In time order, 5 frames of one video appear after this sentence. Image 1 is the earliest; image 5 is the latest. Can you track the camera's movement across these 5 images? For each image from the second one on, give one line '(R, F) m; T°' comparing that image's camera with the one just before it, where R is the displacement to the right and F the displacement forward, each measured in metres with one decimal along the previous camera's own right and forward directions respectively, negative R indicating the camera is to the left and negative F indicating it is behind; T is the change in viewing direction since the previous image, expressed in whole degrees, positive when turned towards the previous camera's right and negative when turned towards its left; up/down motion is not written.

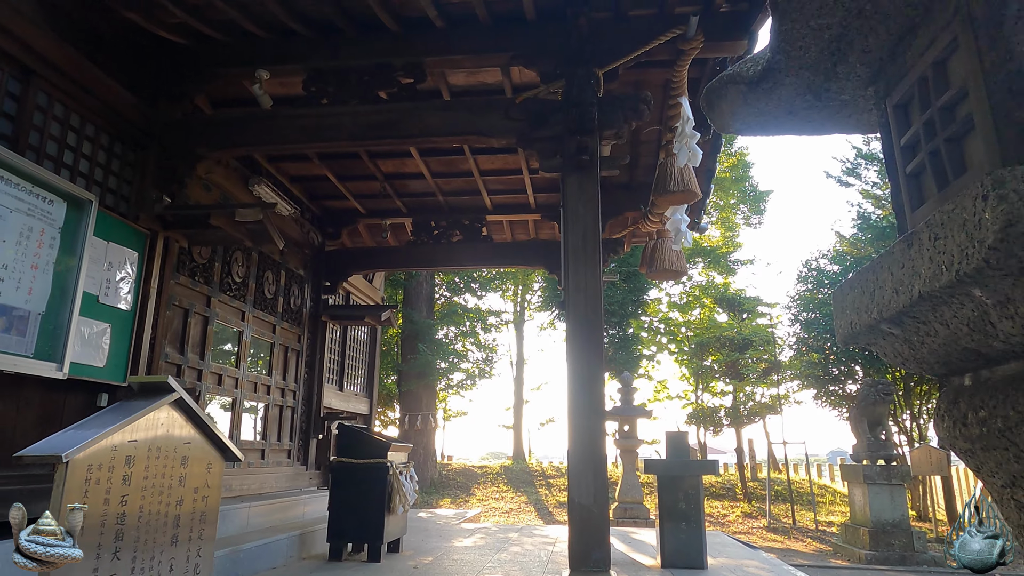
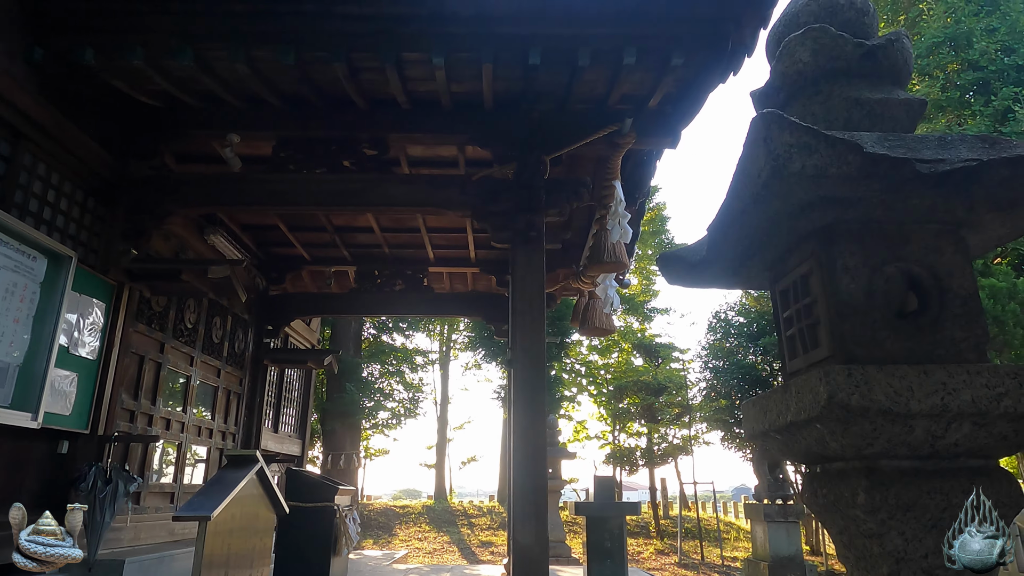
(-0.2, -0.5) m; +7°
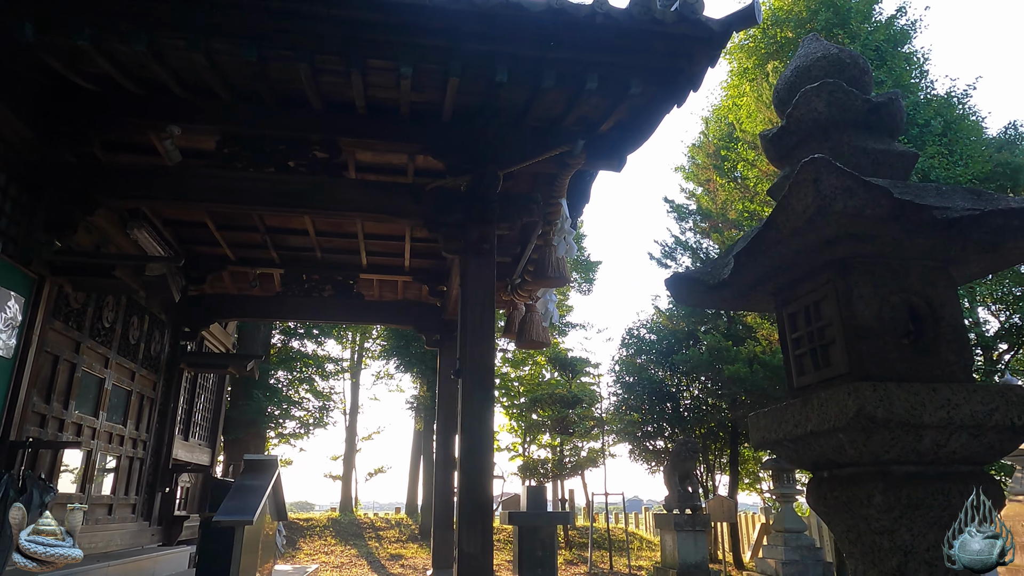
(-0.3, -0.1) m; +8°
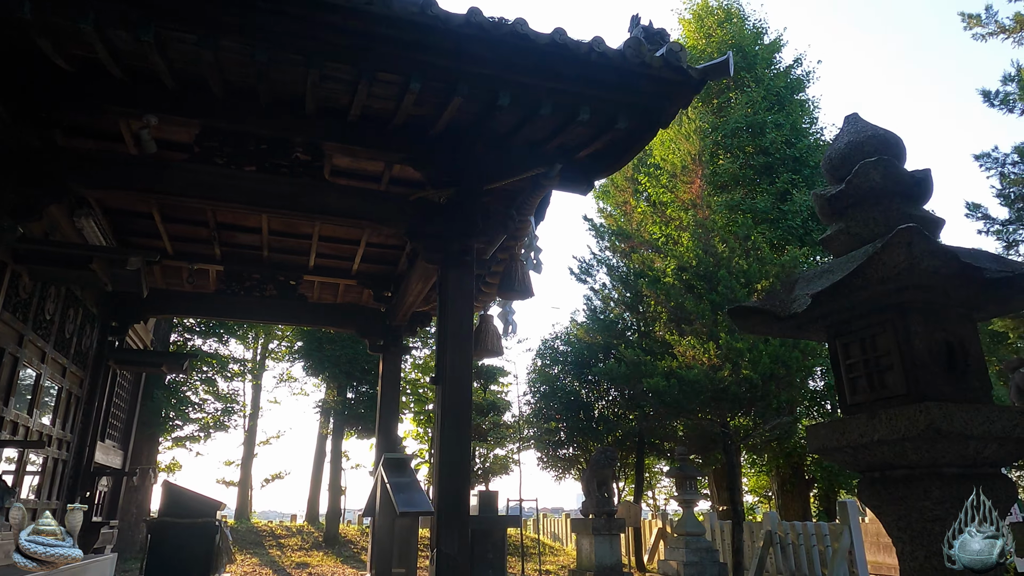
(-0.6, -0.2) m; +9°
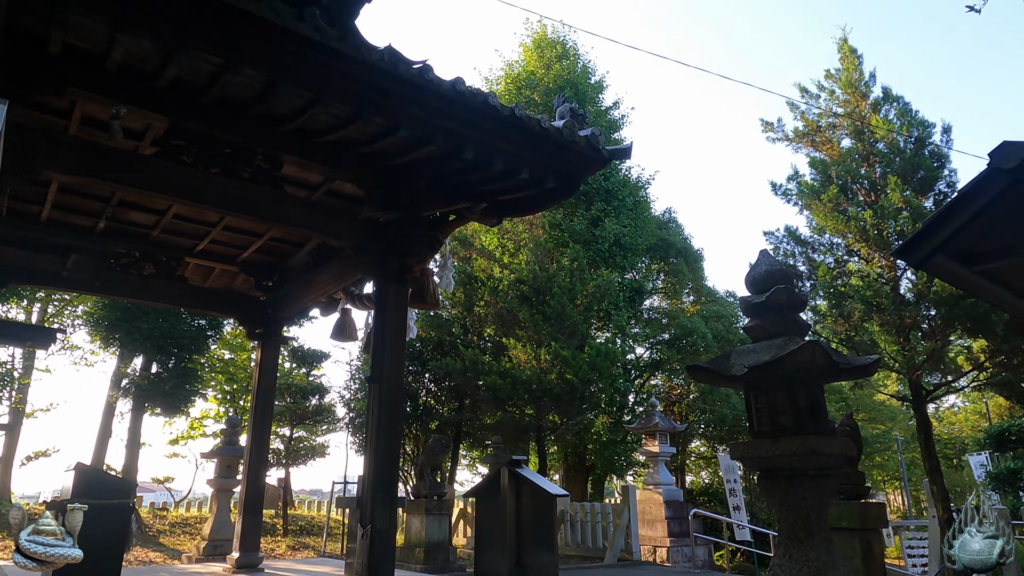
(-1.2, -0.7) m; +19°
